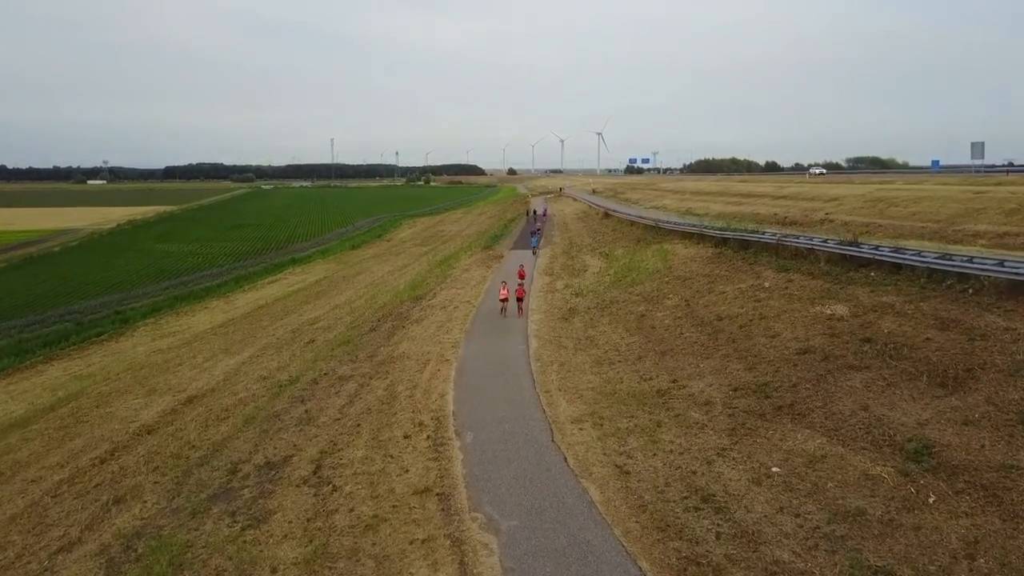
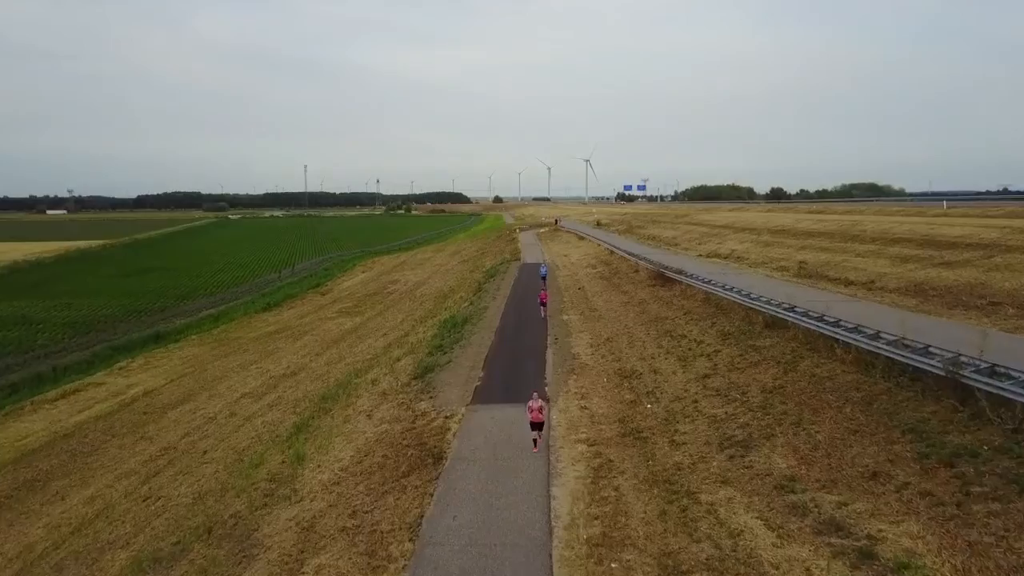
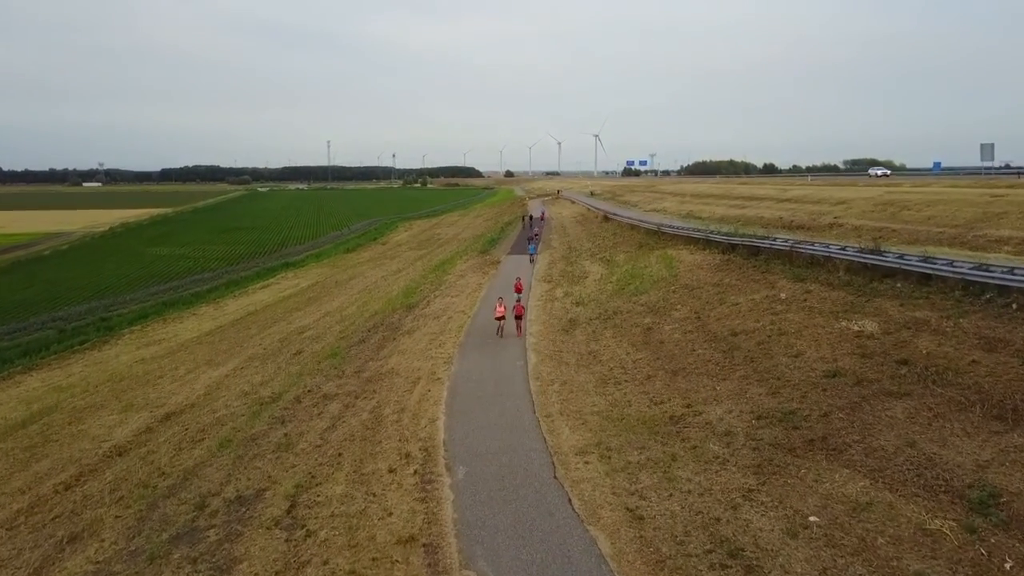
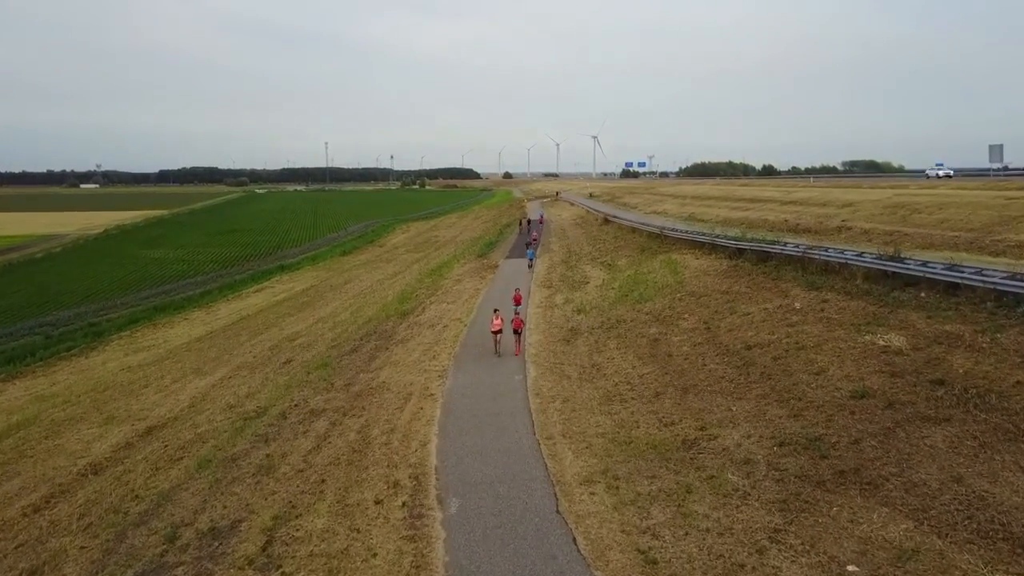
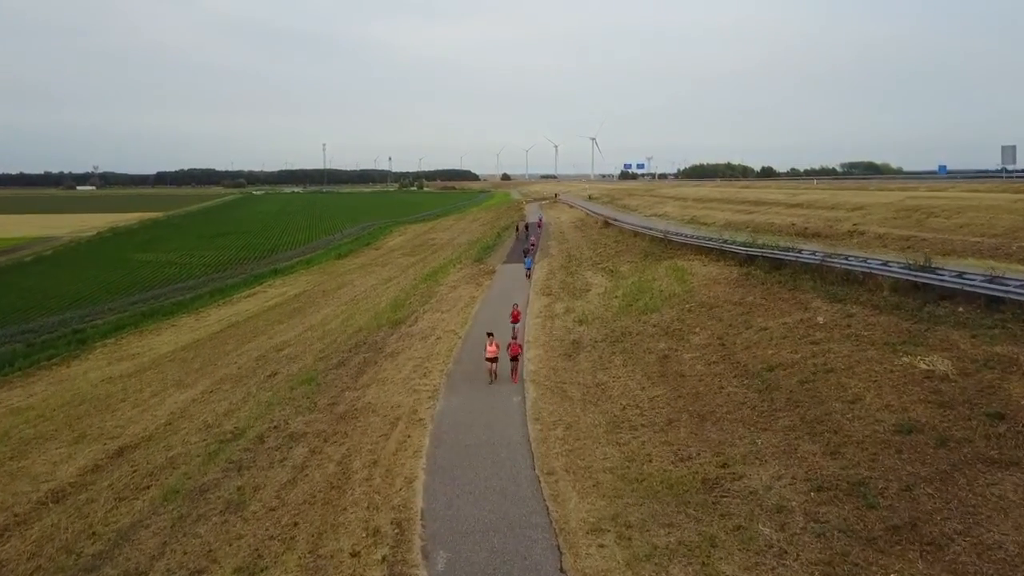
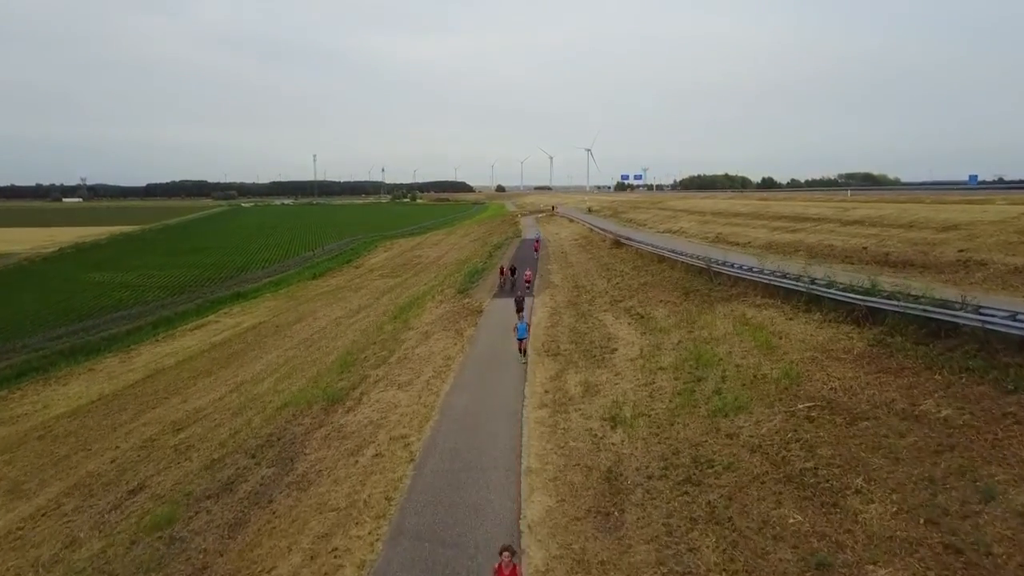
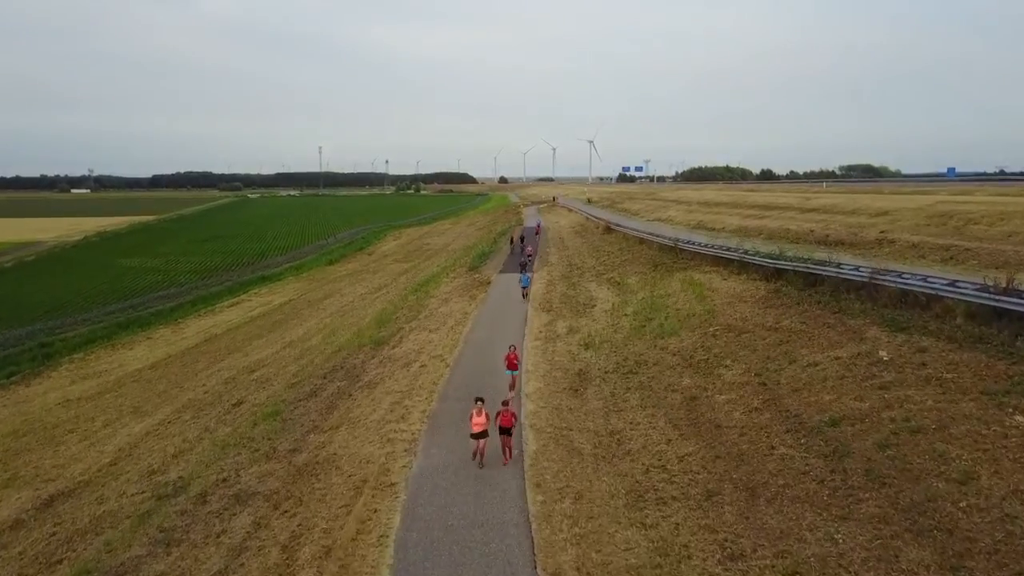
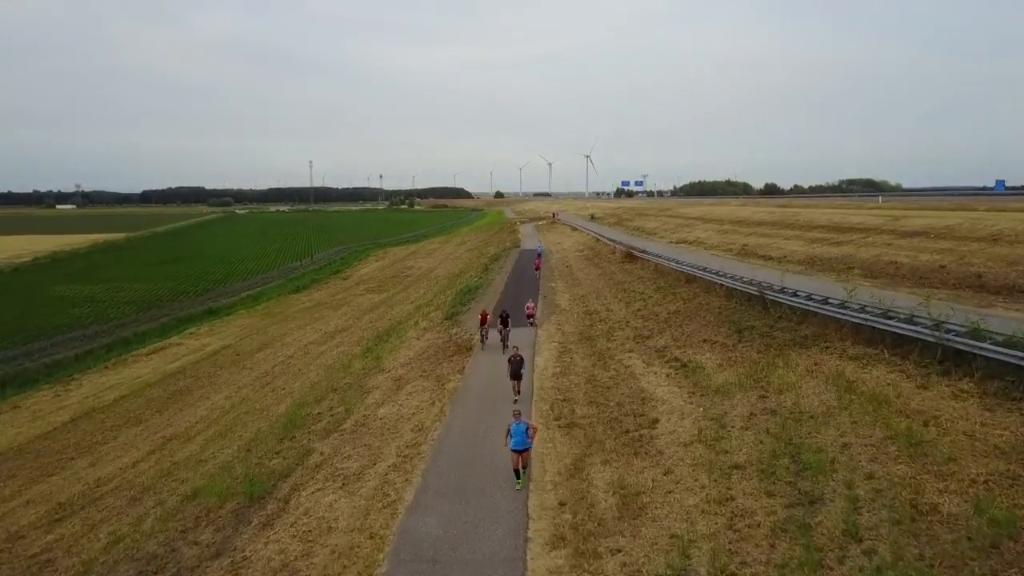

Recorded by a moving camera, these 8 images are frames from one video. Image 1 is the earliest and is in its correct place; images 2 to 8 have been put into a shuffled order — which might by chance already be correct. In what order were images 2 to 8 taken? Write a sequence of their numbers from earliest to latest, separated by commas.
3, 4, 5, 7, 6, 8, 2
